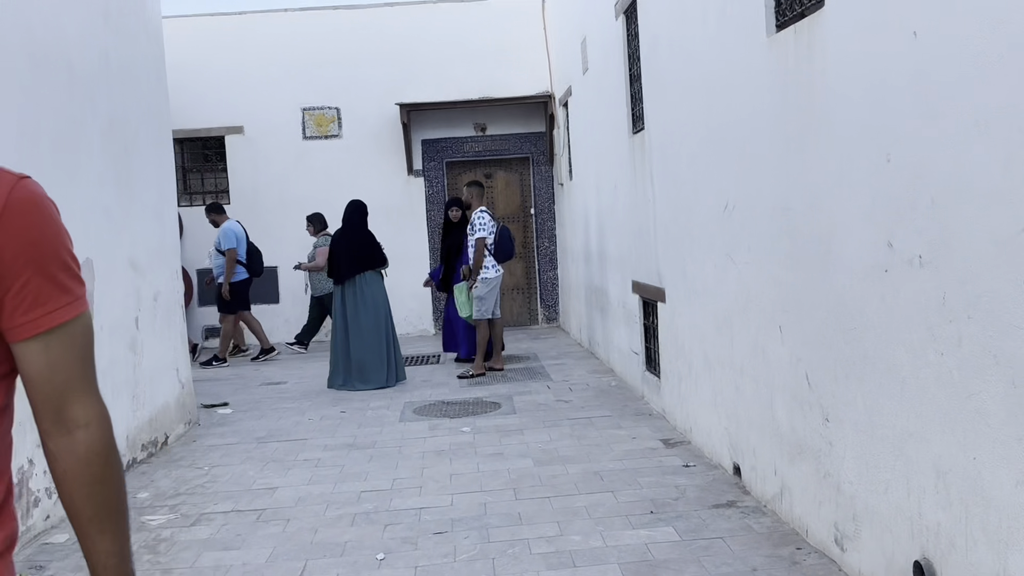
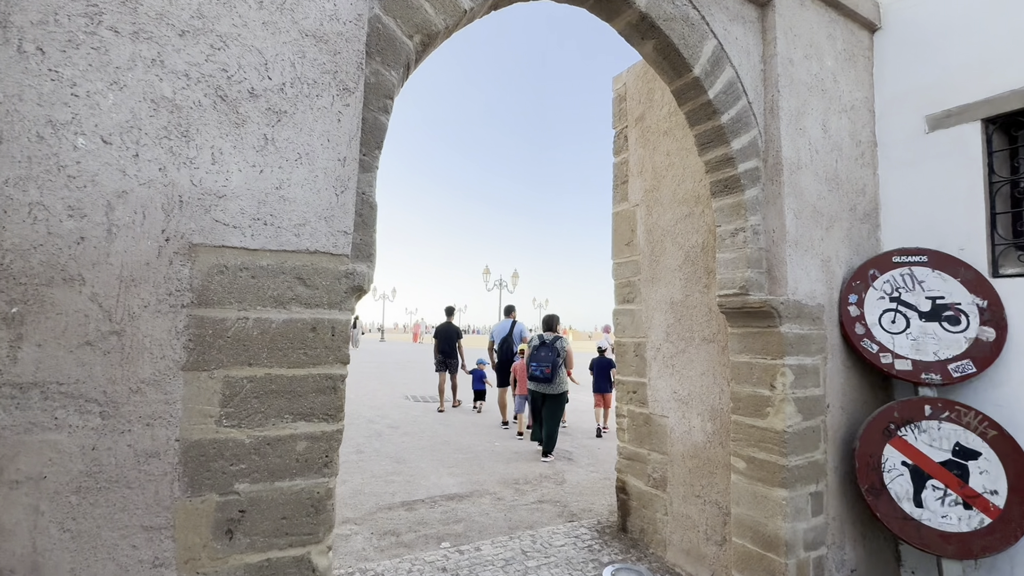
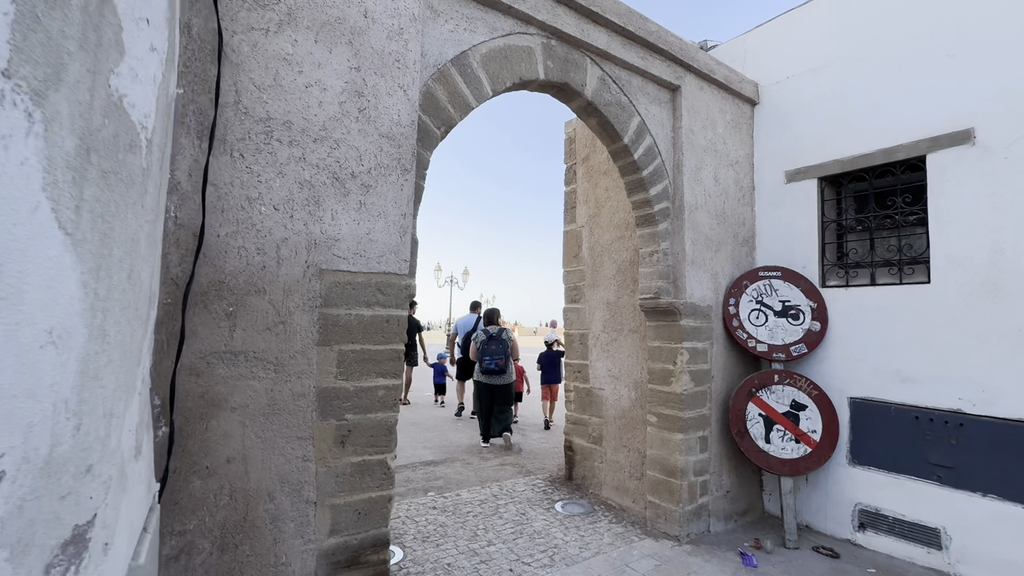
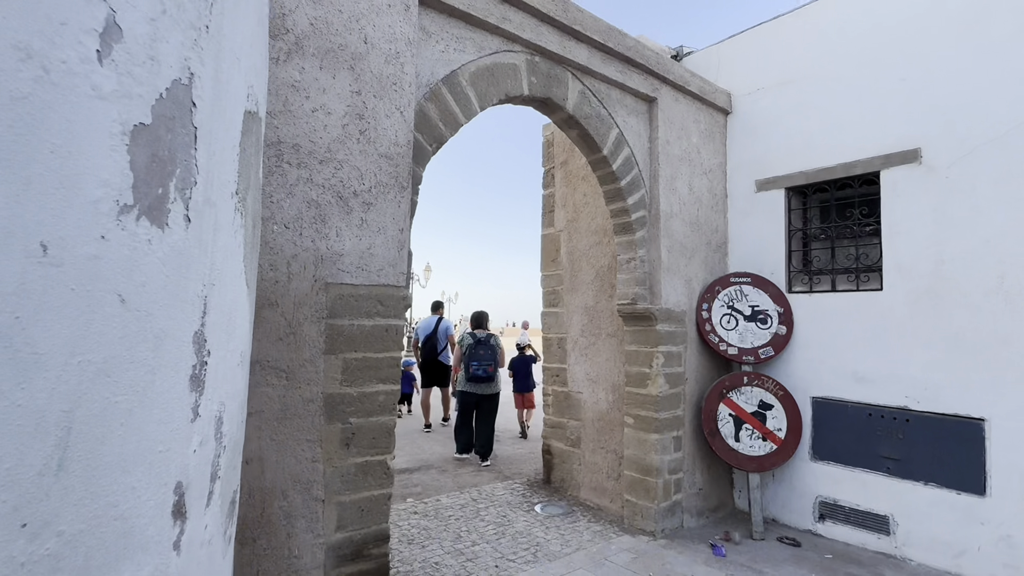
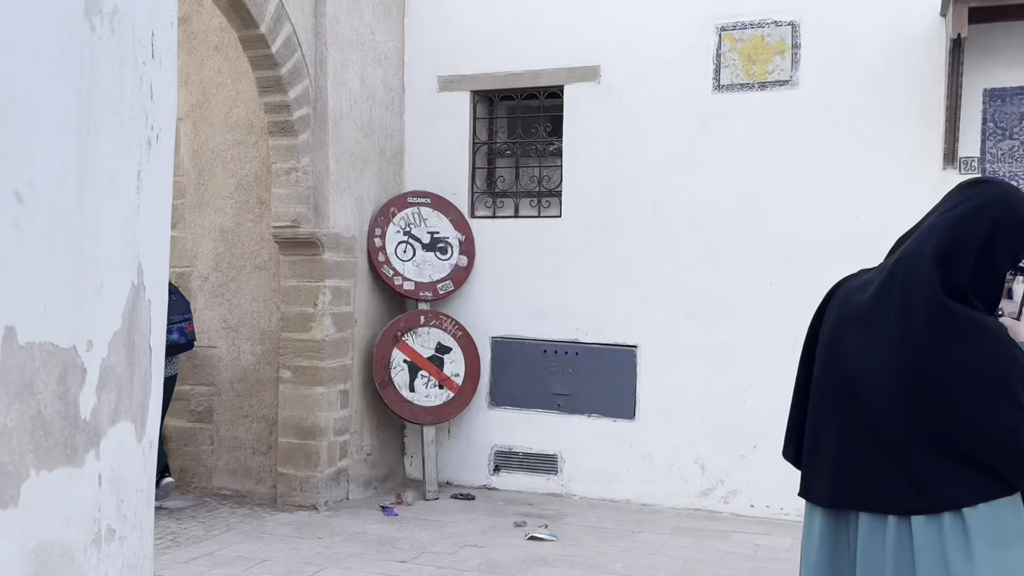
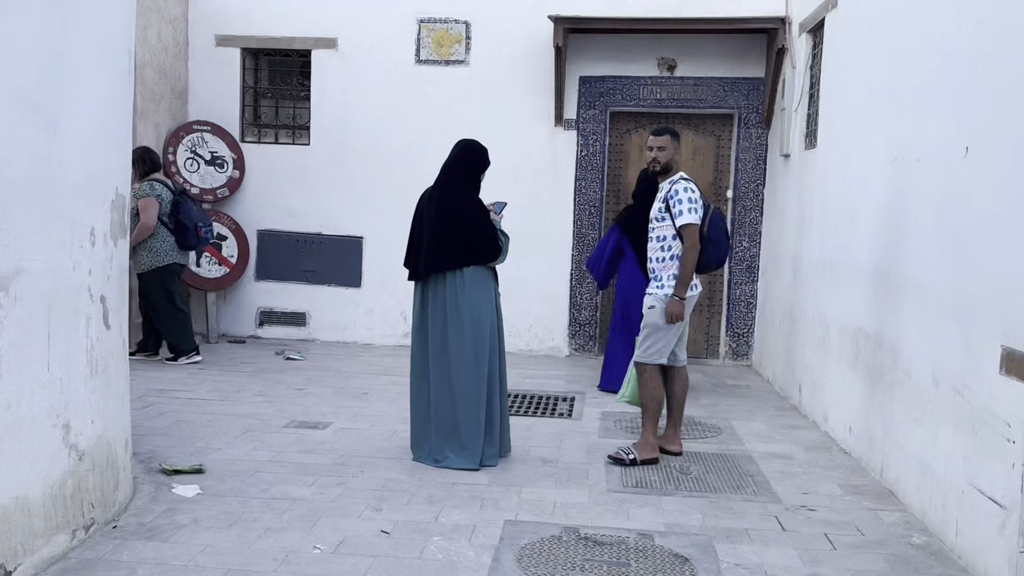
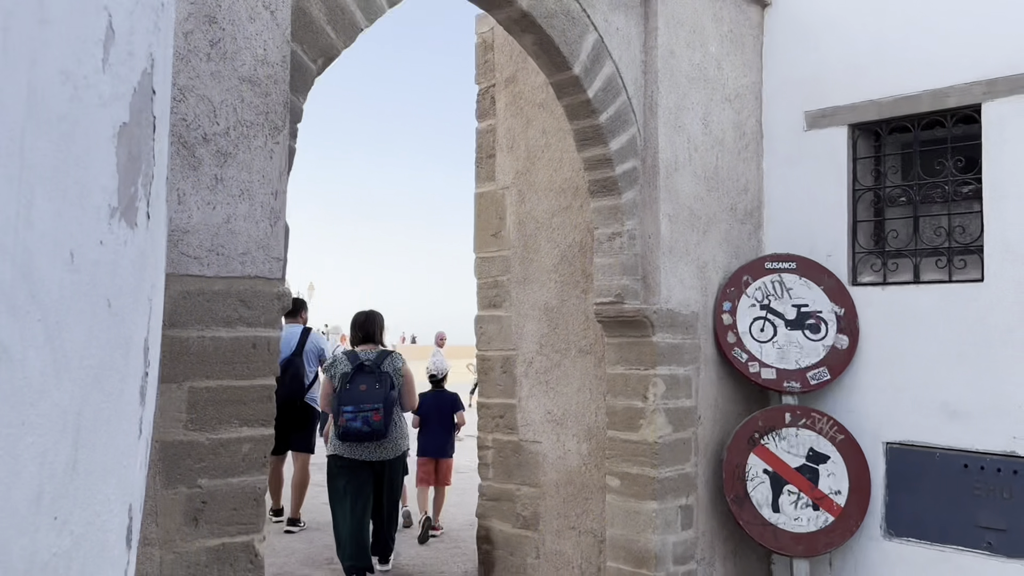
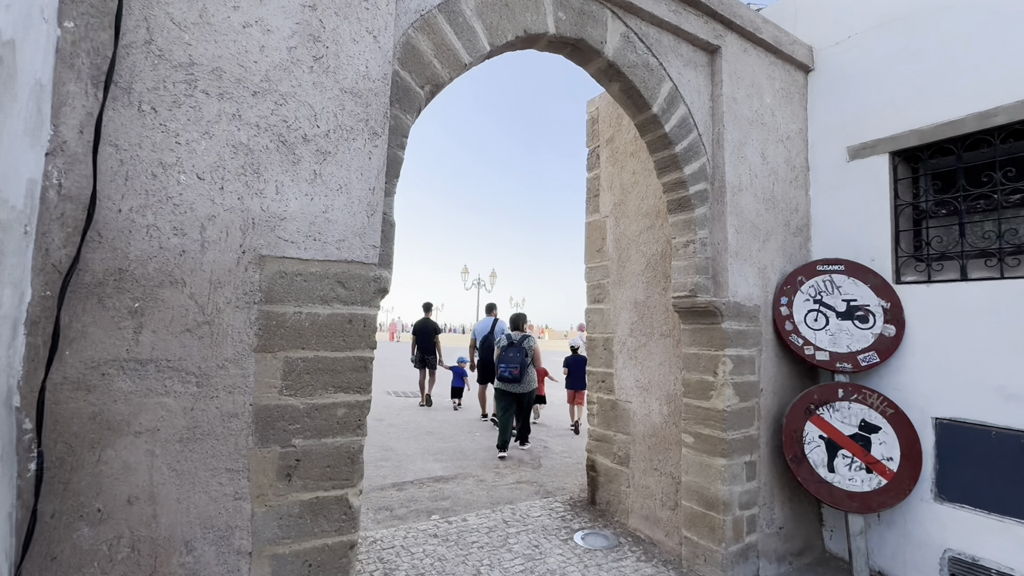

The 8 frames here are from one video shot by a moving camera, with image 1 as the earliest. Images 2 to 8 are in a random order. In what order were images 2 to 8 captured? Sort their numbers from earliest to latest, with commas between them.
6, 5, 7, 4, 3, 8, 2
